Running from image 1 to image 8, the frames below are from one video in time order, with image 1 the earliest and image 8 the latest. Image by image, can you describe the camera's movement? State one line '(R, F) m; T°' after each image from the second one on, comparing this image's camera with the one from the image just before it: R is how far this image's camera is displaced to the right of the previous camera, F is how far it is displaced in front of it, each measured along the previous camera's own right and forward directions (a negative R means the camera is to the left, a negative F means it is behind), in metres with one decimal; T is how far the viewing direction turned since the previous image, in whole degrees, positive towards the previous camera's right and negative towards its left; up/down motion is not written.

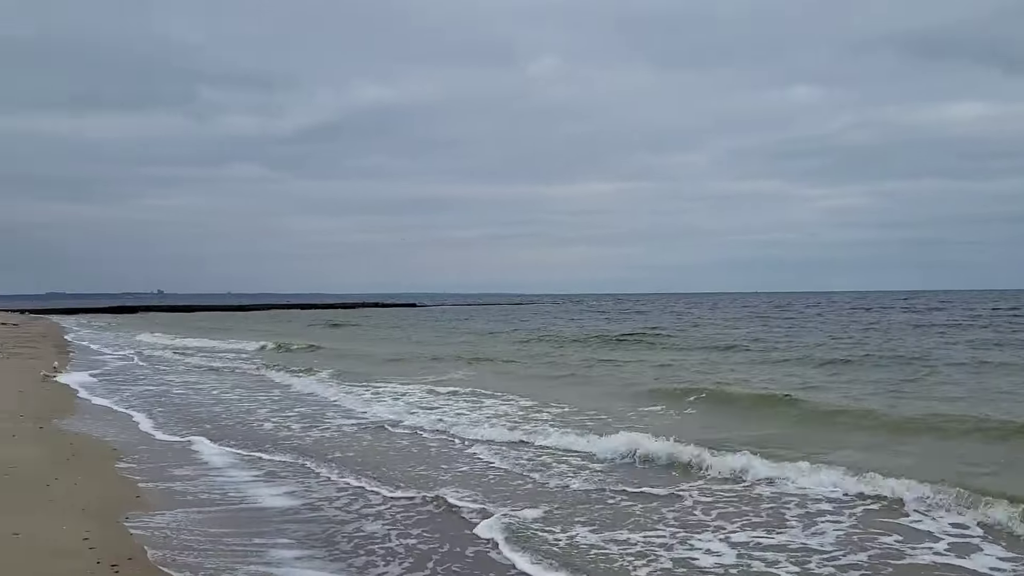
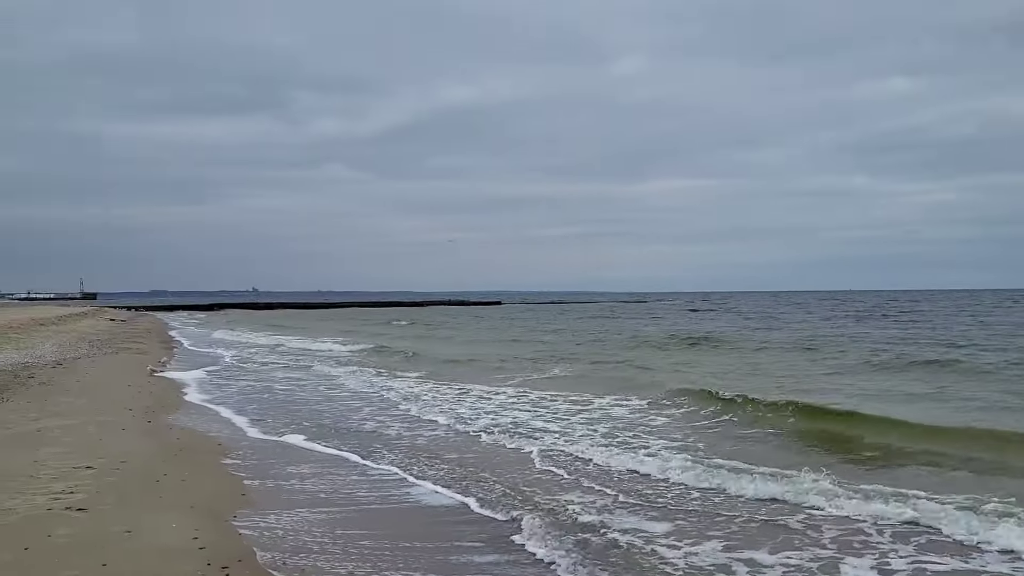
(-0.2, +0.3) m; -6°
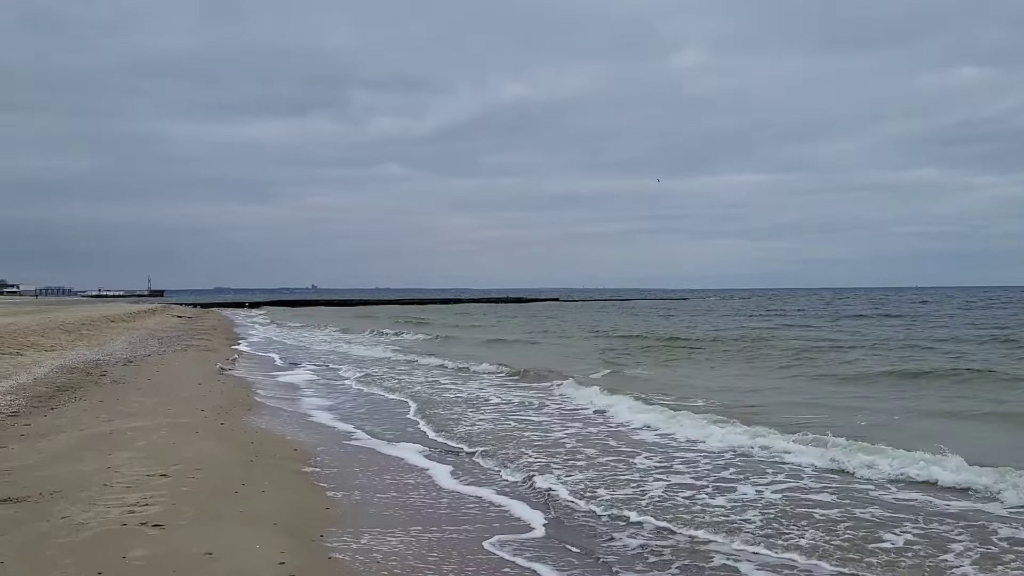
(-0.4, +0.7) m; -4°
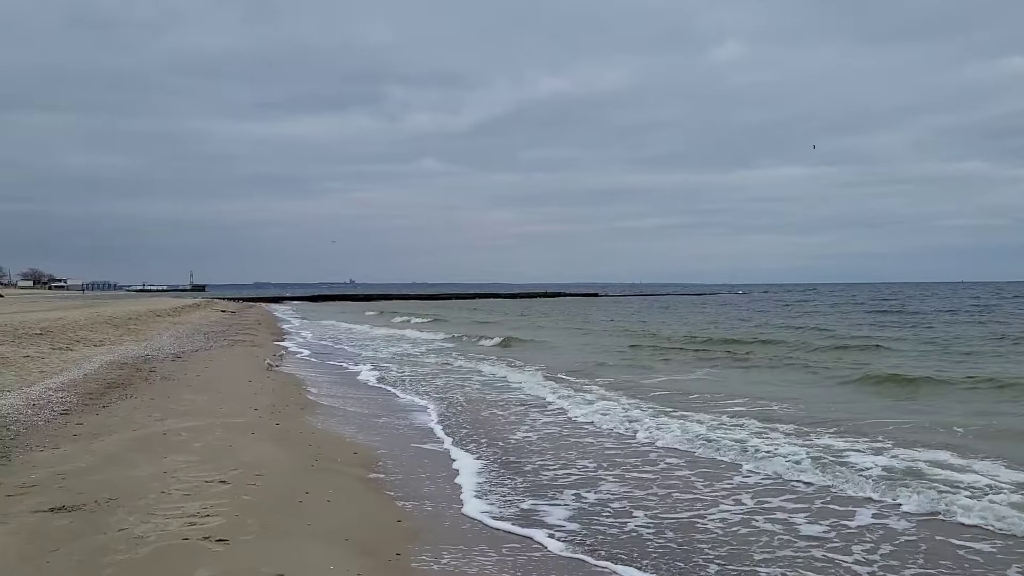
(-0.3, +0.5) m; -2°
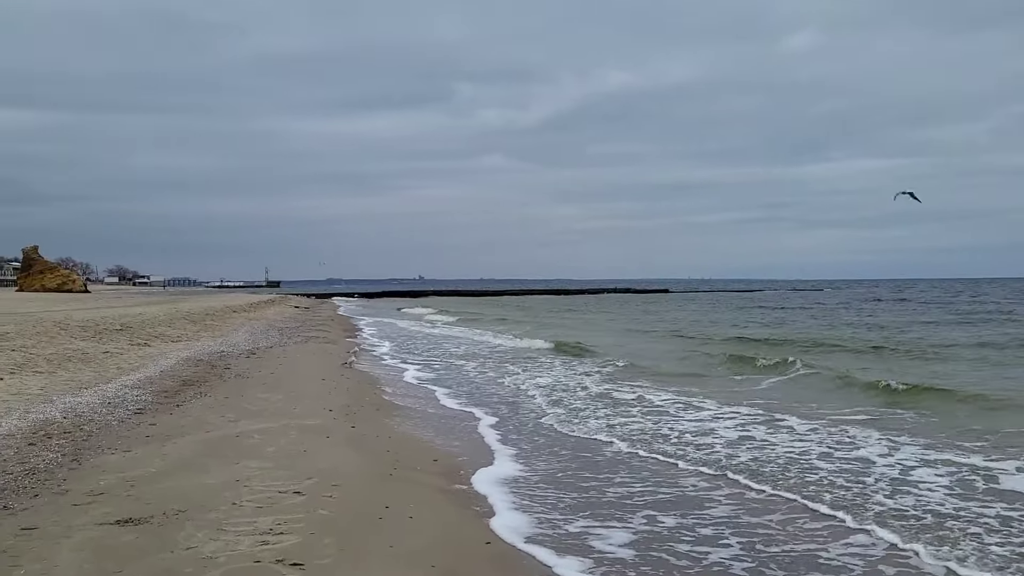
(-0.2, +0.6) m; -5°
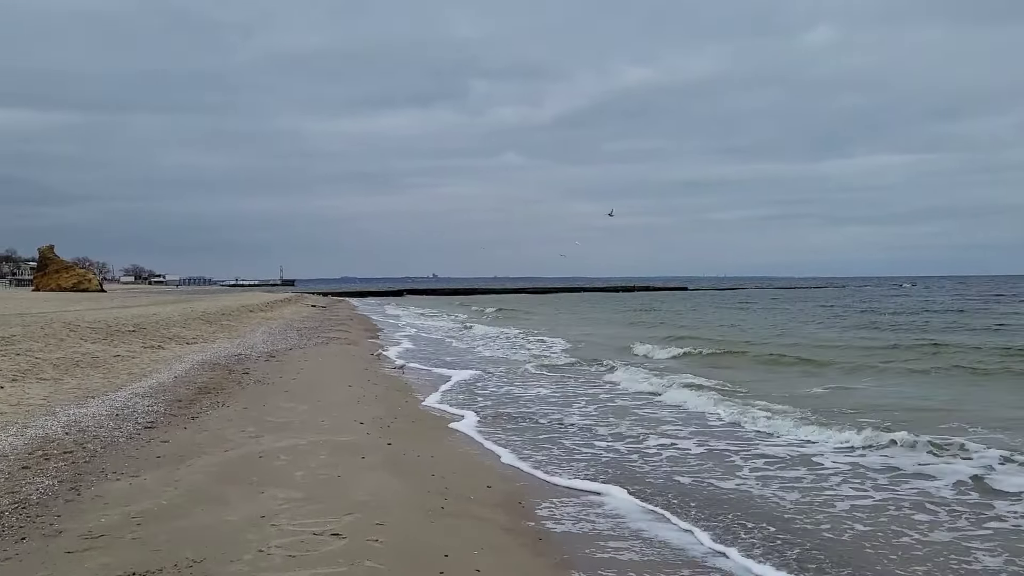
(-0.4, +1.1) m; -1°
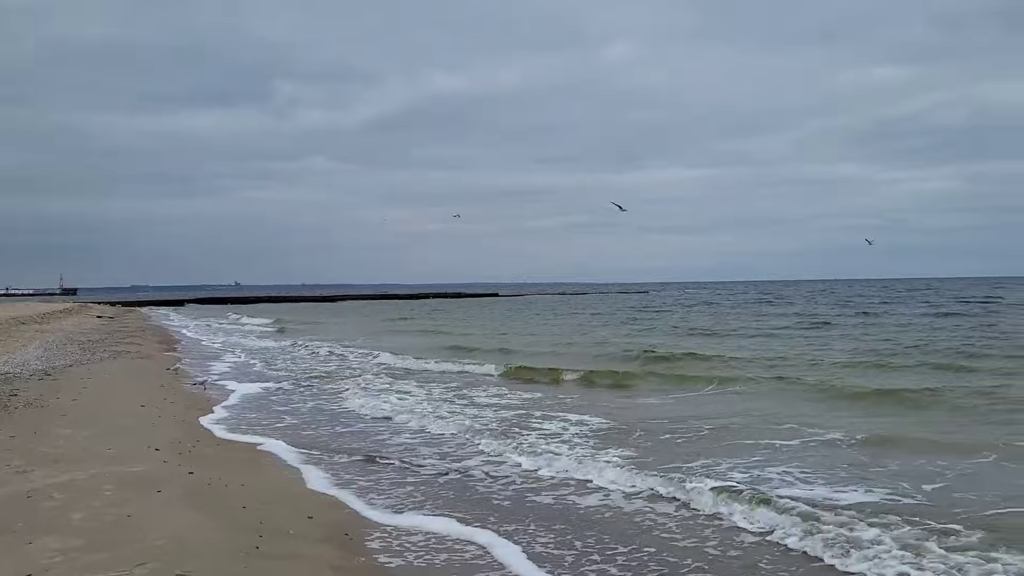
(-0.1, +0.5) m; +13°
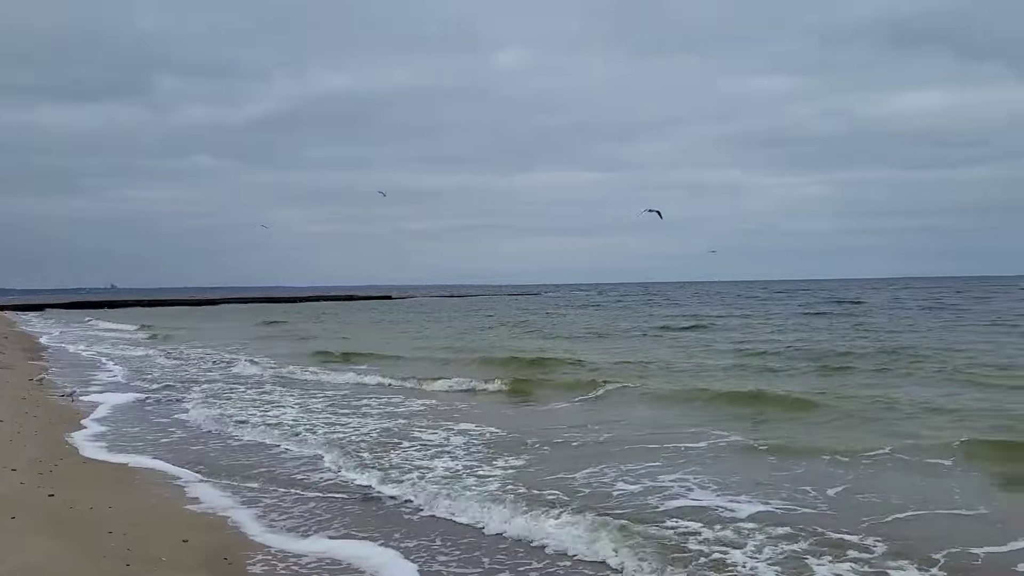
(0.0, +0.3) m; +7°
